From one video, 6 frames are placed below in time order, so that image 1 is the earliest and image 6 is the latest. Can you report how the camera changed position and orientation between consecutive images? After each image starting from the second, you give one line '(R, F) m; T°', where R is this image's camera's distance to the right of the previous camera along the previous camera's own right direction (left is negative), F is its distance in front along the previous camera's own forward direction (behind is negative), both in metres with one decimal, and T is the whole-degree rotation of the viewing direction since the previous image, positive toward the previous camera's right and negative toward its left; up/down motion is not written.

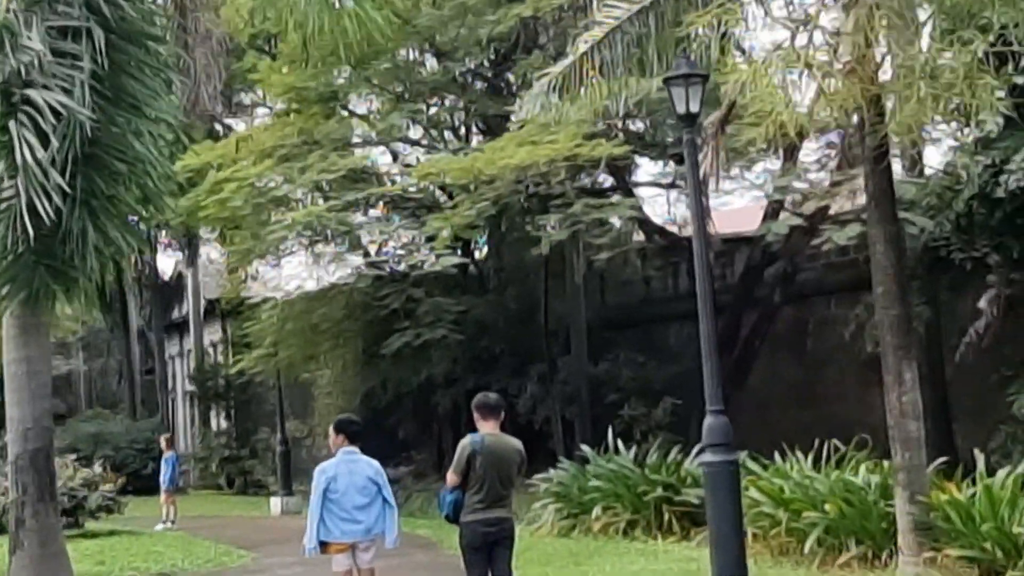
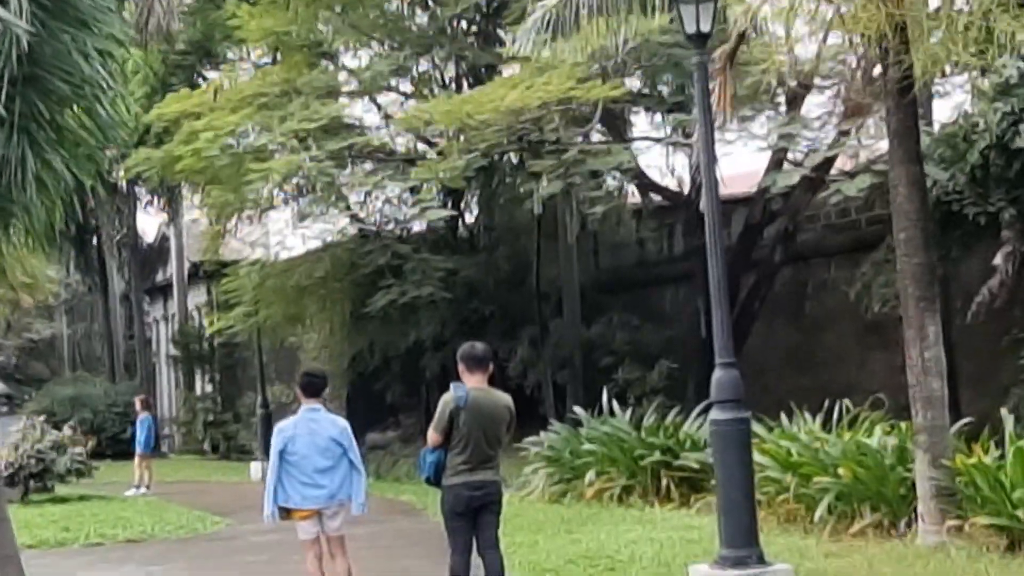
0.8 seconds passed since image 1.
(0.0, +0.7) m; 0°
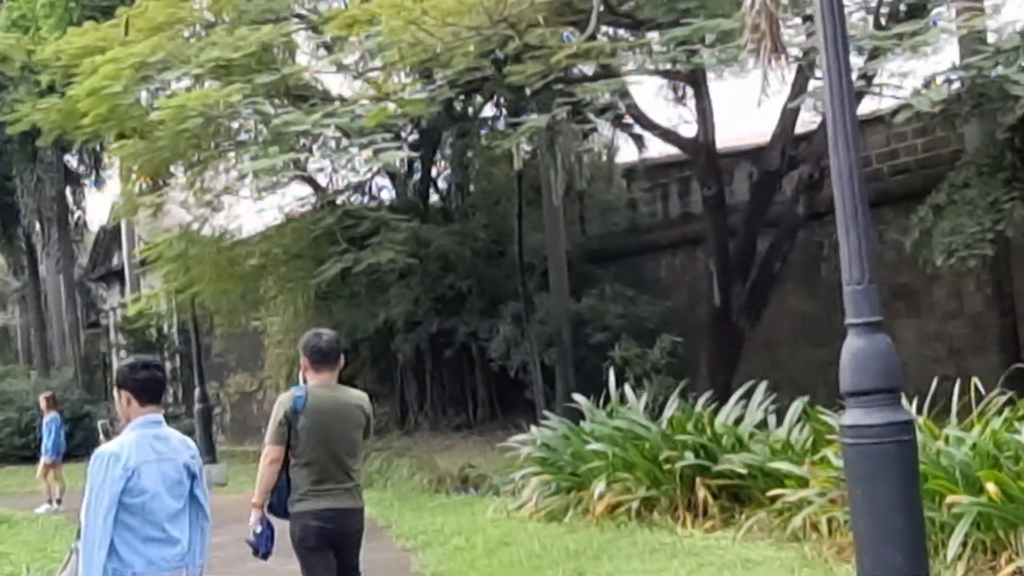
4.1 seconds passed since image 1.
(0.0, +2.9) m; +1°
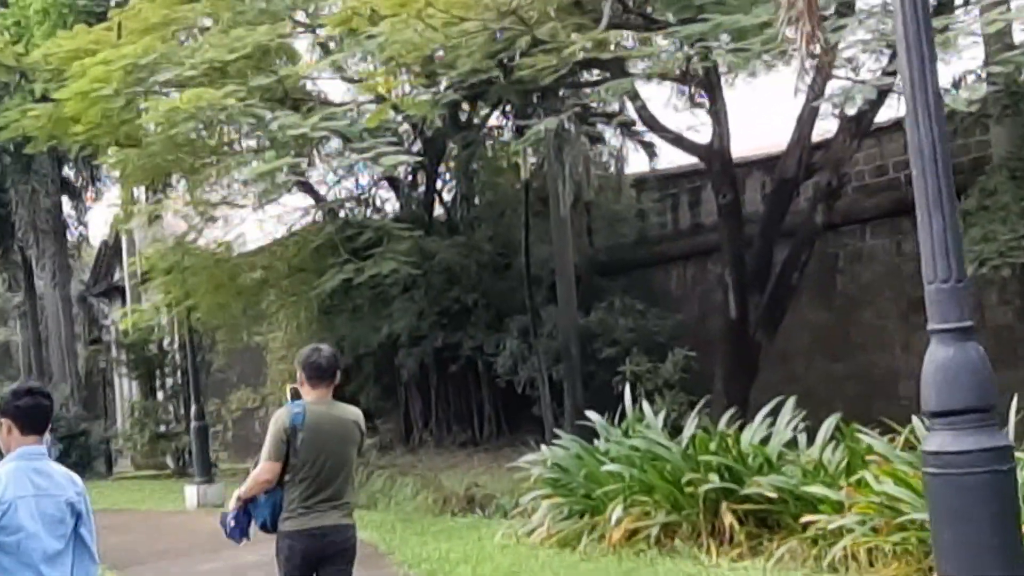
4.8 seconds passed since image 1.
(0.0, +0.6) m; 0°
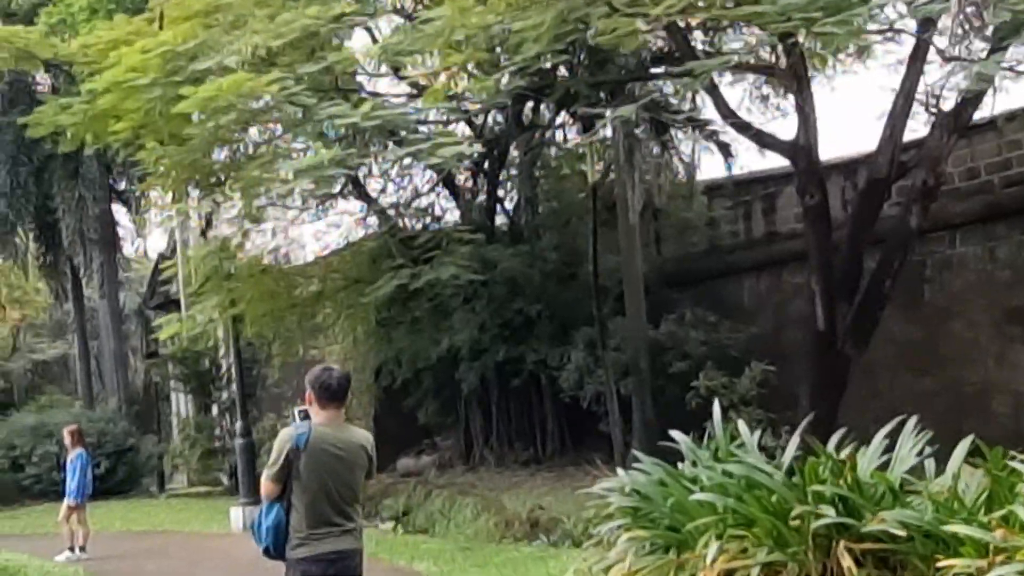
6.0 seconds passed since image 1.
(-0.1, +1.1) m; -3°
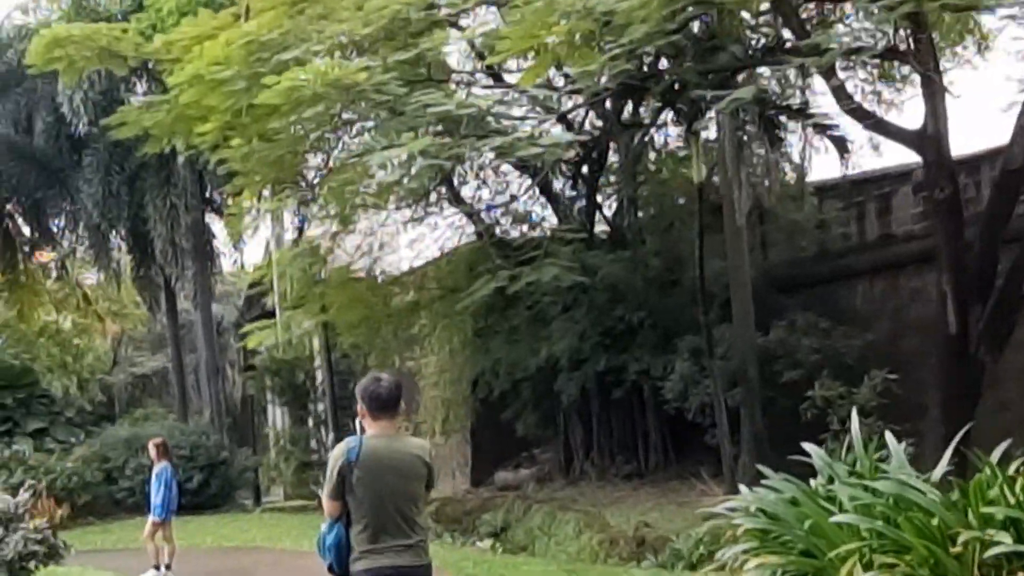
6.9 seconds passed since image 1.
(-0.1, +0.8) m; -4°
